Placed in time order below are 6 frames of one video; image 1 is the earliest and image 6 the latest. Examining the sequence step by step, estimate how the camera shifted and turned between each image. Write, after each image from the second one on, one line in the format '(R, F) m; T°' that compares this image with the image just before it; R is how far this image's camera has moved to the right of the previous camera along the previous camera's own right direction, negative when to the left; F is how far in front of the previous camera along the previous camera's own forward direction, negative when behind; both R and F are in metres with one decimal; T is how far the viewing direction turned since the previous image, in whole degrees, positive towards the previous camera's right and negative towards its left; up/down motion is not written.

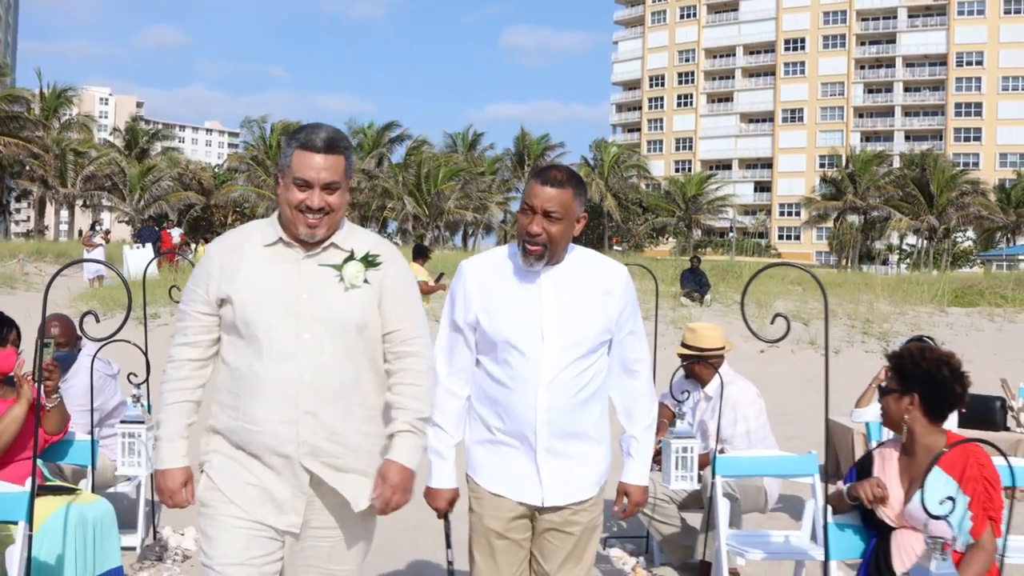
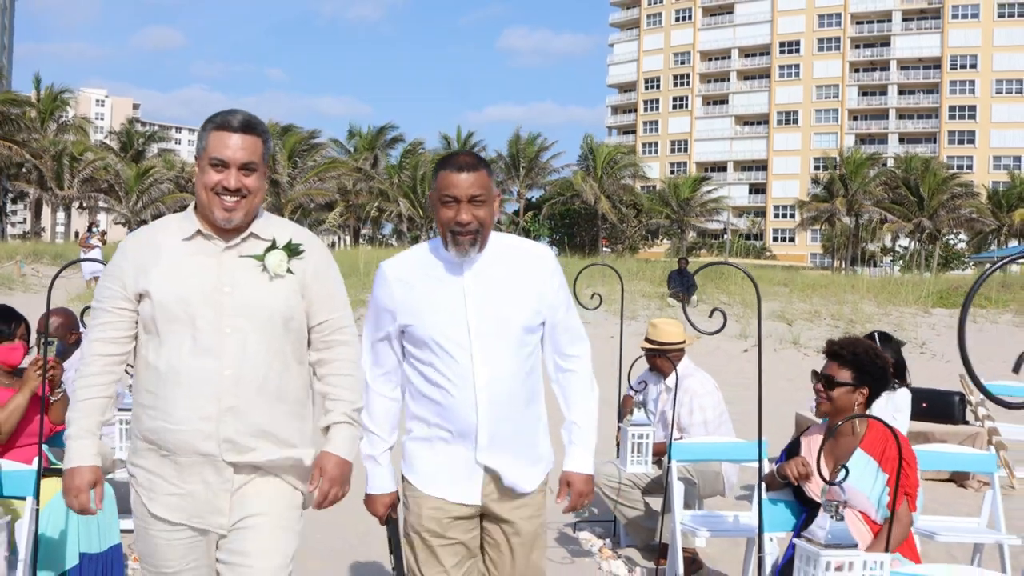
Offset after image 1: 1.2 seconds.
(+0.1, -0.4) m; 0°
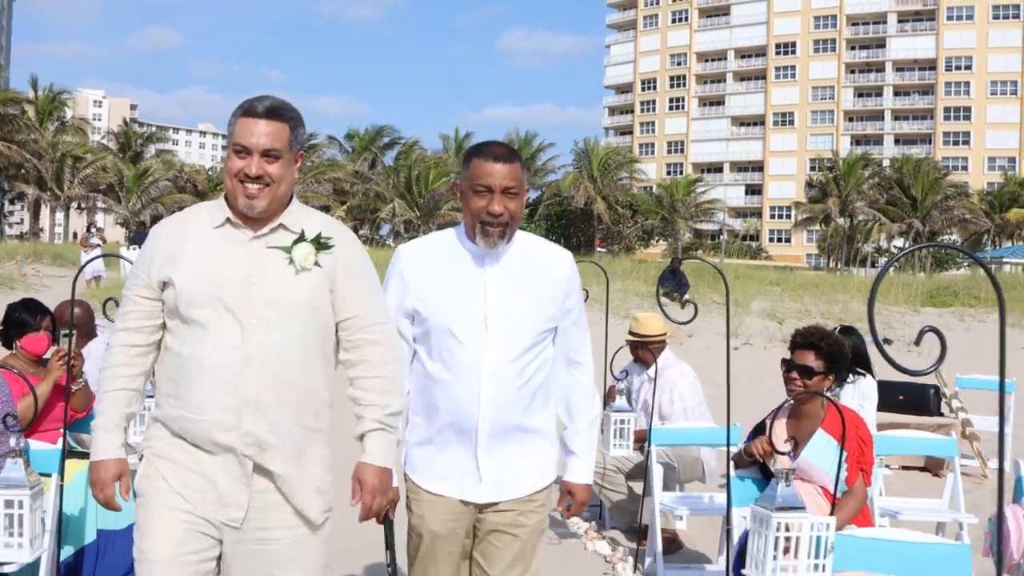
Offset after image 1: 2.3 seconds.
(0.0, -0.3) m; 0°
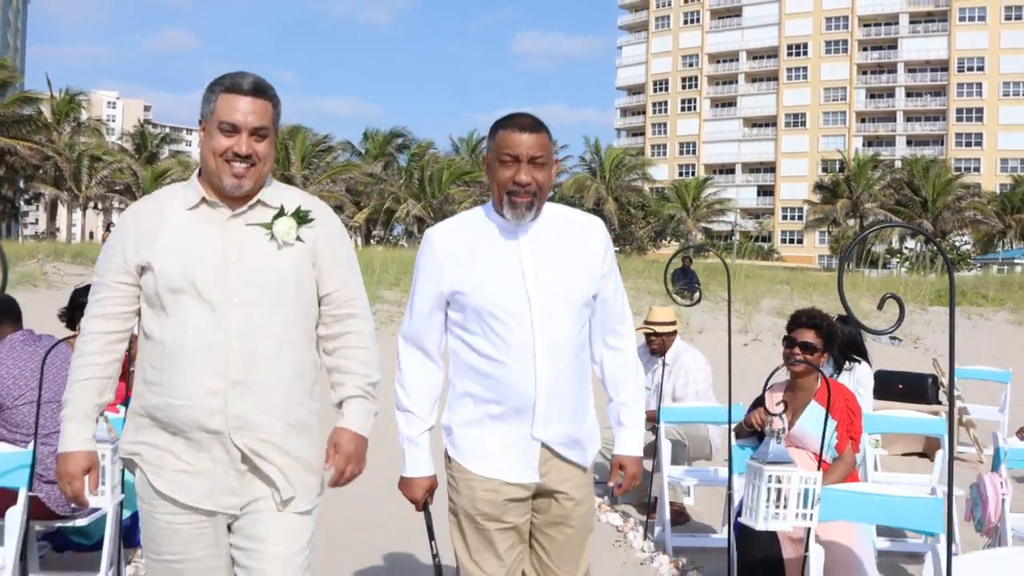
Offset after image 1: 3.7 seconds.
(0.0, -0.4) m; -1°
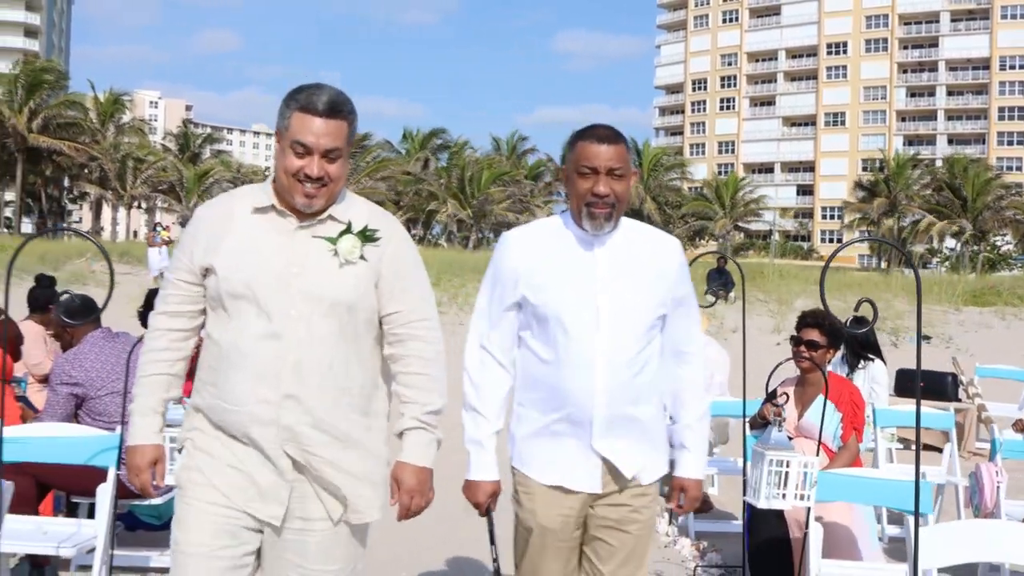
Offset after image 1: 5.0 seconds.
(0.0, -0.5) m; -2°
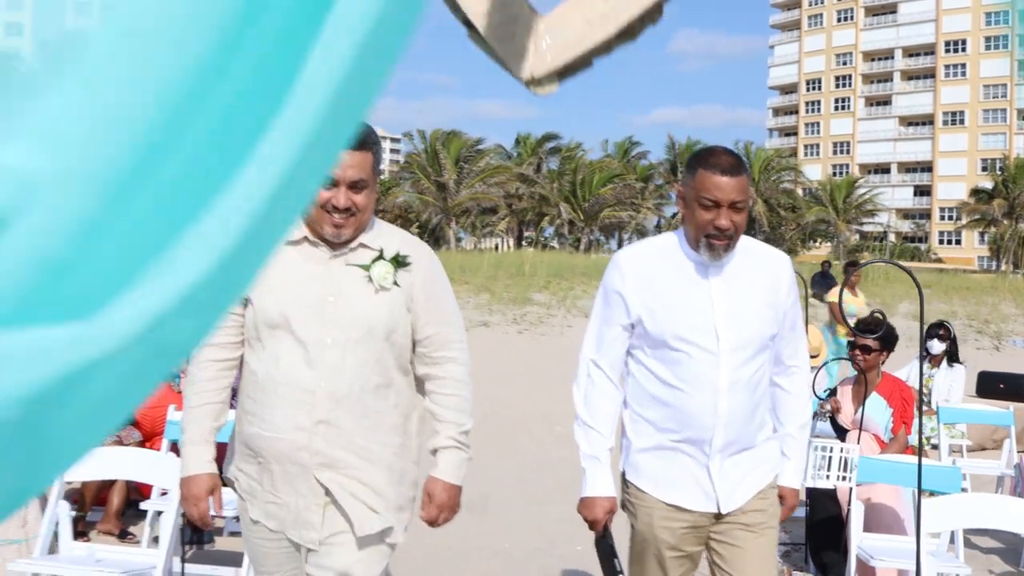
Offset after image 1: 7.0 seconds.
(+0.1, -0.9) m; -6°
